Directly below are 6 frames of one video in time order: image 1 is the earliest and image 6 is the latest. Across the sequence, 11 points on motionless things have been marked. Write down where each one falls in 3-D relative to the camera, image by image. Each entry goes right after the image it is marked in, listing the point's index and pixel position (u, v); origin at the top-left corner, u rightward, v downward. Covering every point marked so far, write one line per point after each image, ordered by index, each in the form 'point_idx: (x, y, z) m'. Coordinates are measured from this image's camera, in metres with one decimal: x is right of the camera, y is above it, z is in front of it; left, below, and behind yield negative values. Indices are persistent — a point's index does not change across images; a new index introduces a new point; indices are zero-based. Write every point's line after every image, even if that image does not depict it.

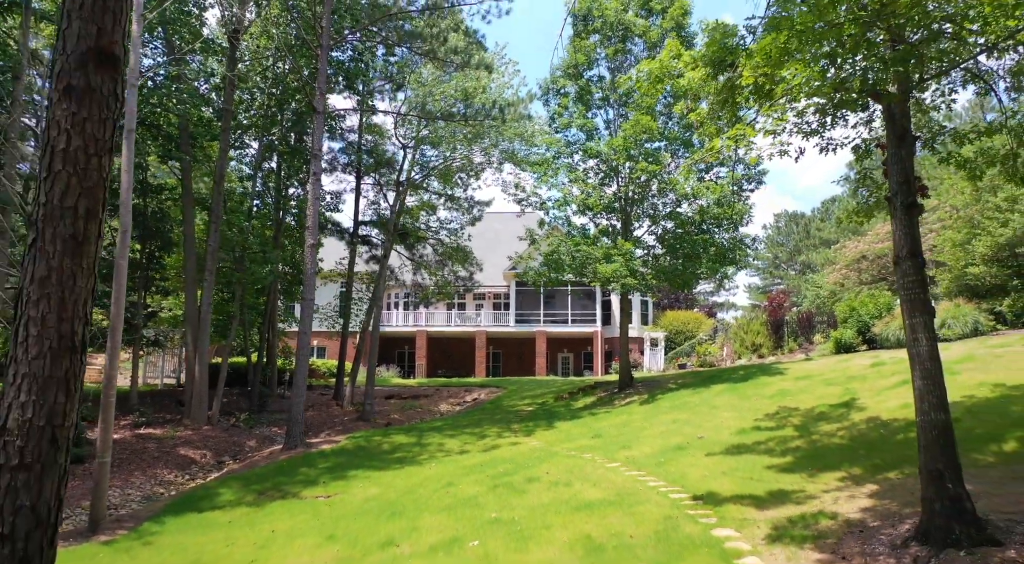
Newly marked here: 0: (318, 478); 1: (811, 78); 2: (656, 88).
0: (-3.5, -3.5, +12.8) m
1: (+3.0, +2.1, +7.2) m
2: (+2.2, +2.9, +10.5) m
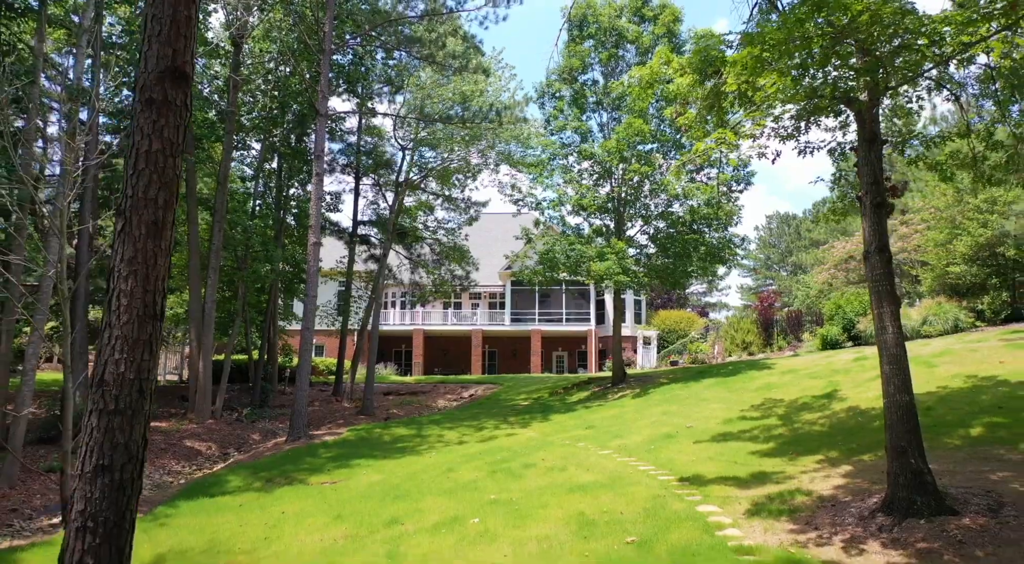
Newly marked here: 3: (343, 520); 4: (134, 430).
0: (-3.6, -3.5, +13.3) m
1: (+3.0, +2.2, +7.8) m
2: (+2.1, +3.0, +11.1) m
3: (-2.3, -3.3, +9.8) m
4: (-1.7, -0.7, +3.2) m
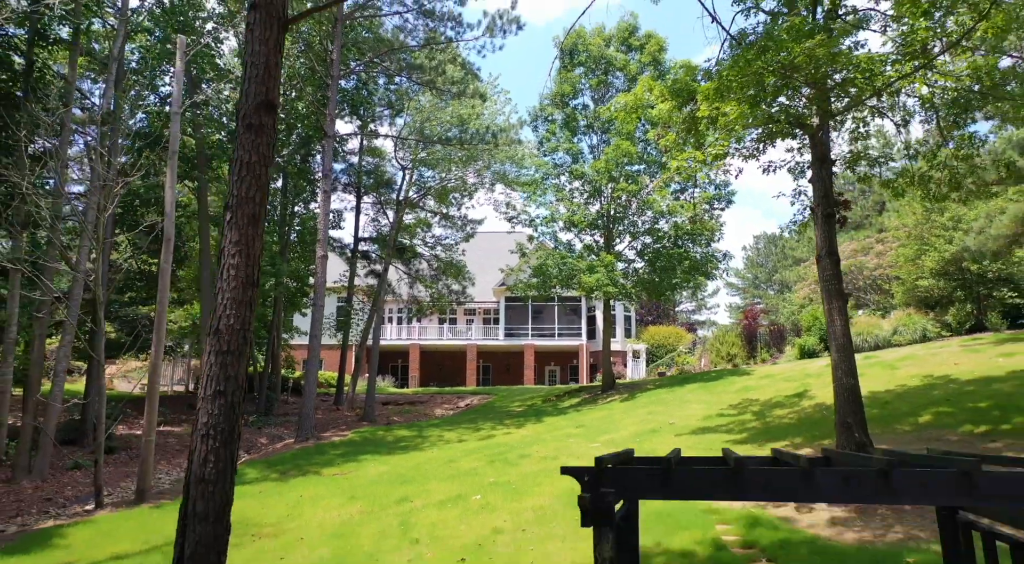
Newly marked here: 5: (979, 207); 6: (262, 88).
0: (-3.6, -3.6, +14.3) m
1: (+3.0, +2.2, +9.0) m
2: (+2.1, +2.9, +12.4) m
3: (-2.4, -3.4, +10.8) m
4: (-1.7, -0.5, +4.3) m
5: (+11.9, +1.9, +18.1) m
6: (-1.8, +1.4, +5.0) m
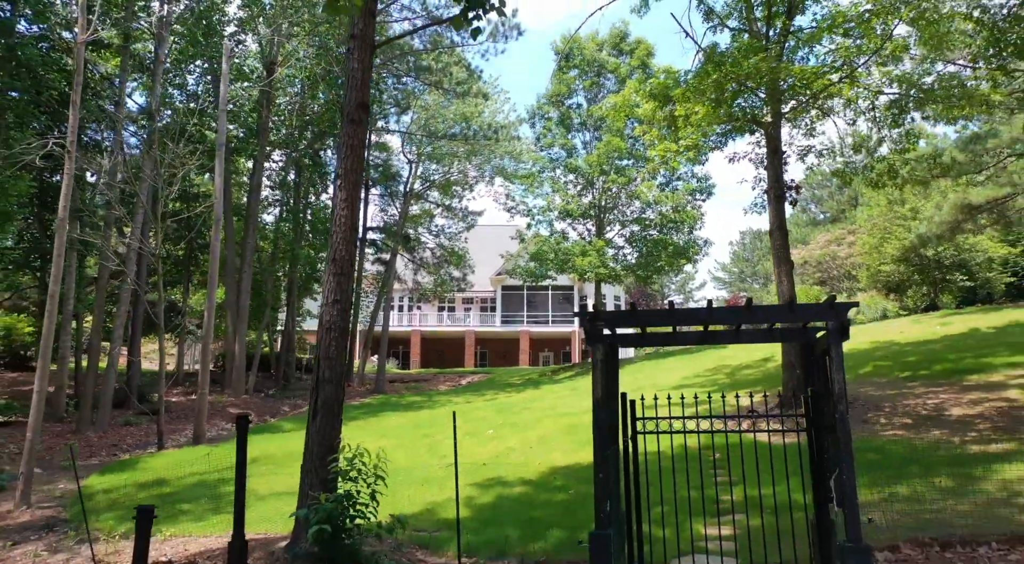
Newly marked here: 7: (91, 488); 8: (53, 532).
0: (-3.6, -3.1, +16.3) m
1: (+3.2, +2.6, +11.1) m
2: (+2.2, +3.4, +14.4) m
3: (-2.3, -2.8, +12.8) m
4: (-1.5, -0.1, +6.3) m
5: (+11.9, +2.4, +20.2) m
6: (-1.6, +1.9, +7.0) m
7: (-6.1, -3.0, +10.3) m
8: (-5.6, -3.0, +8.6) m
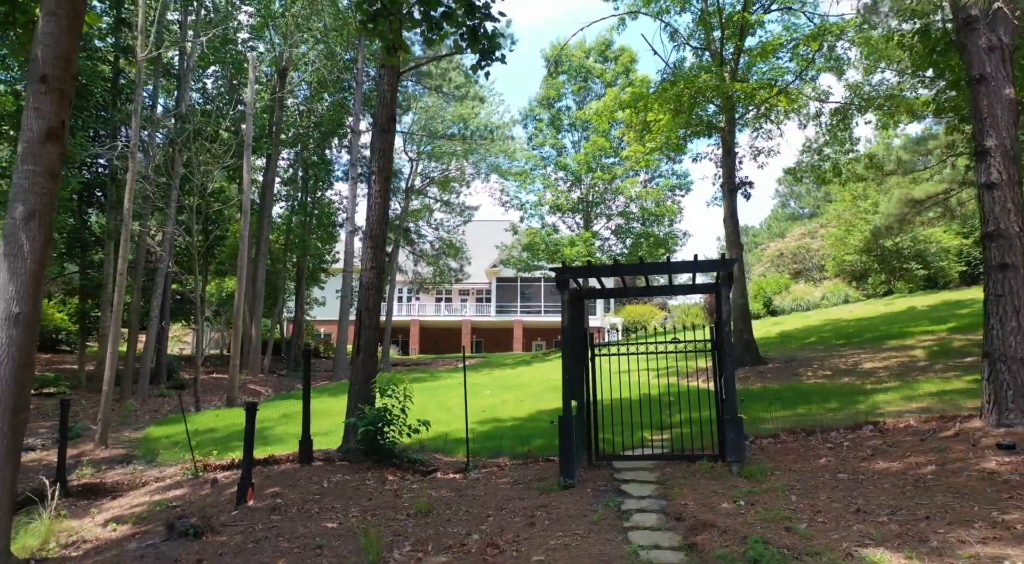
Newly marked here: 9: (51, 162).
0: (-3.7, -2.7, +18.3) m
1: (+3.1, +3.0, +13.1) m
2: (+2.1, +3.8, +16.4) m
3: (-2.4, -2.5, +14.8) m
4: (-1.5, +0.3, +8.3) m
5: (+11.8, +2.8, +22.3) m
6: (-1.7, +2.2, +9.0) m
7: (-6.2, -2.7, +12.2) m
8: (-5.7, -2.7, +10.6) m
9: (-3.5, +0.9, +5.3) m
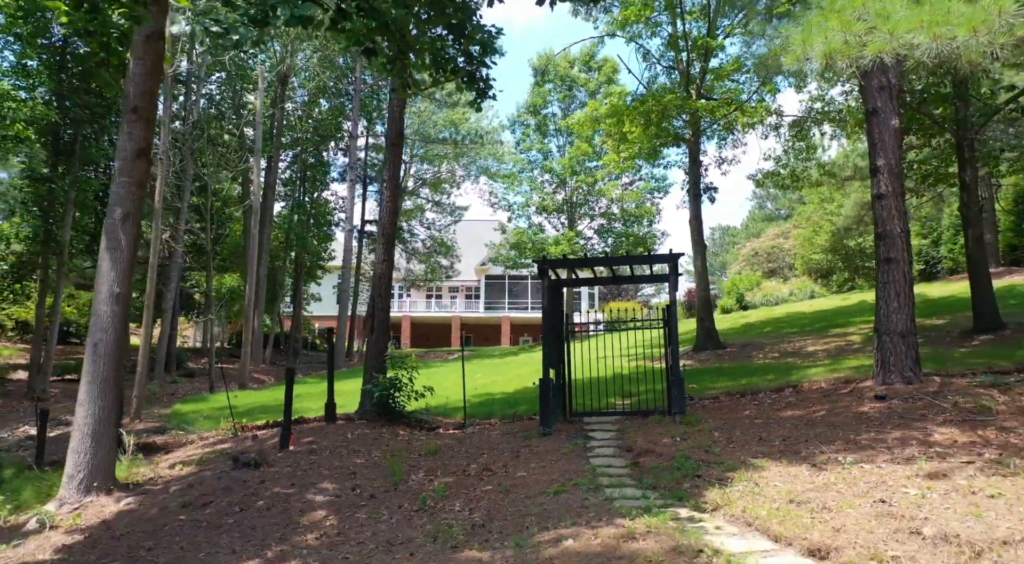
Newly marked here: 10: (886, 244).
0: (-4.0, -2.6, +19.8) m
1: (+2.8, +3.1, +14.7) m
2: (+1.8, +3.9, +18.0) m
3: (-2.7, -2.4, +16.3) m
4: (-1.7, +0.4, +9.9) m
5: (+11.4, +2.9, +24.1) m
6: (-1.8, +2.3, +10.5) m
7: (-6.4, -2.5, +13.7) m
8: (-5.9, -2.6, +12.1) m
9: (-3.6, +1.0, +6.8) m
10: (+4.0, +0.4, +7.6) m
